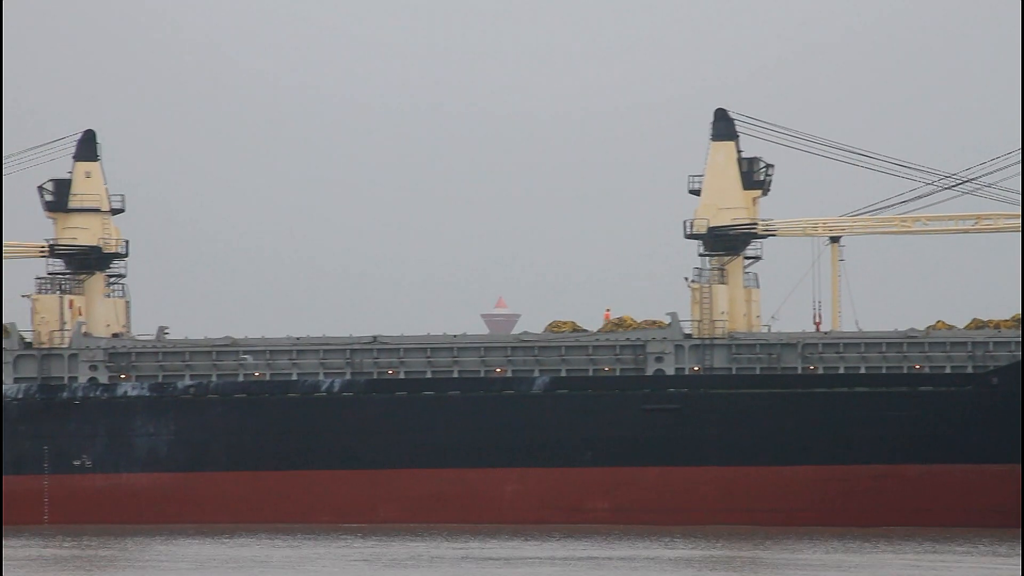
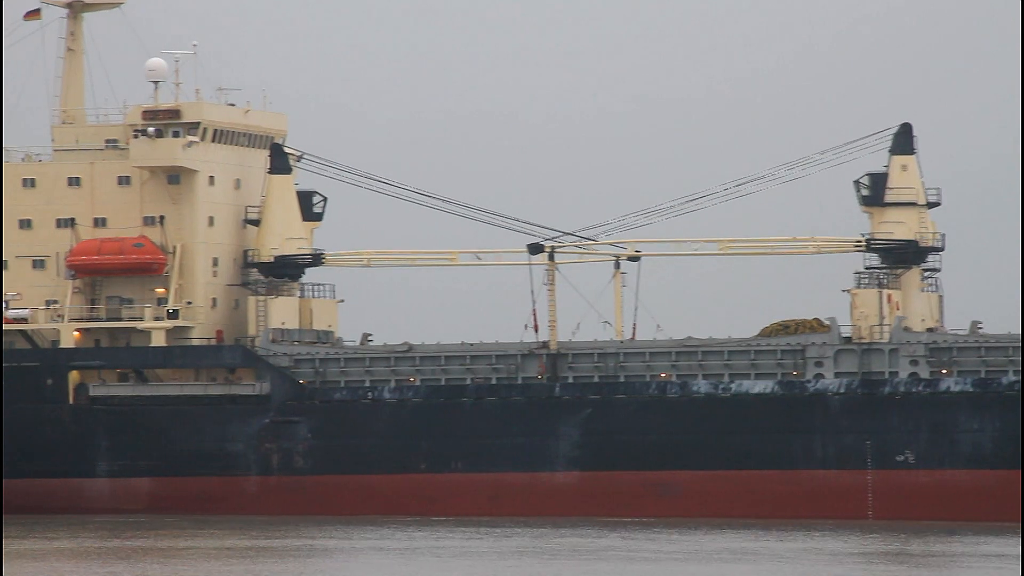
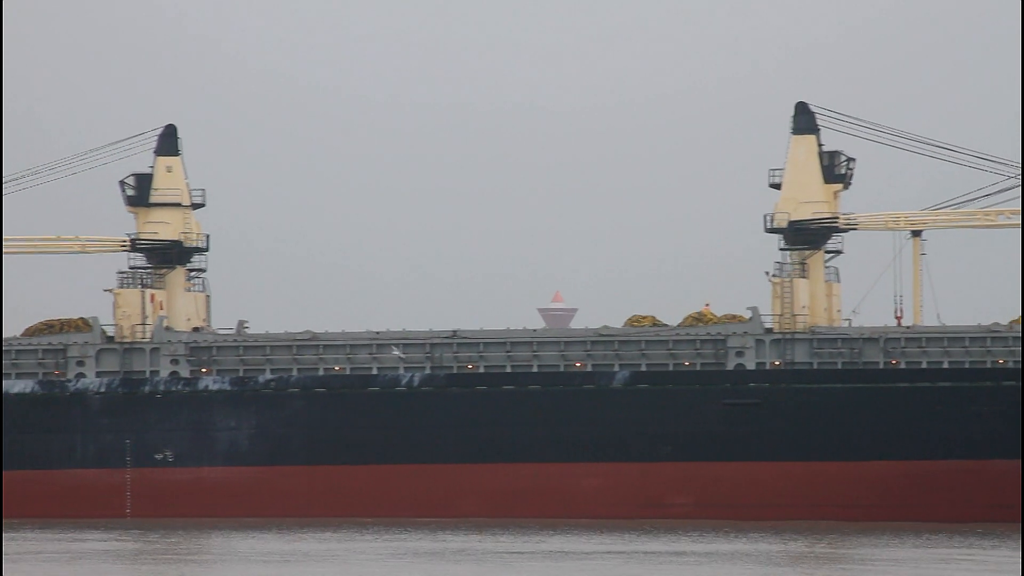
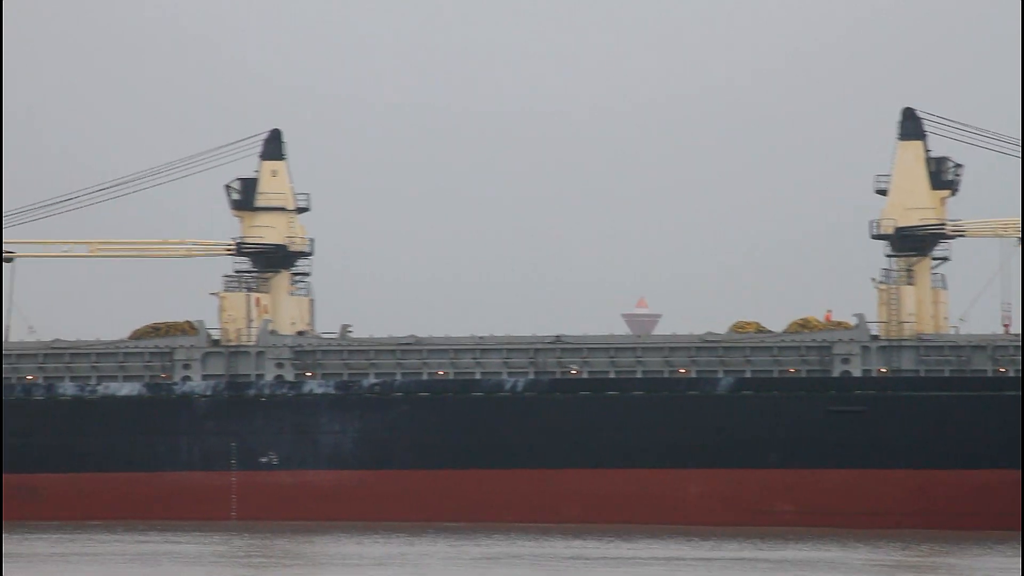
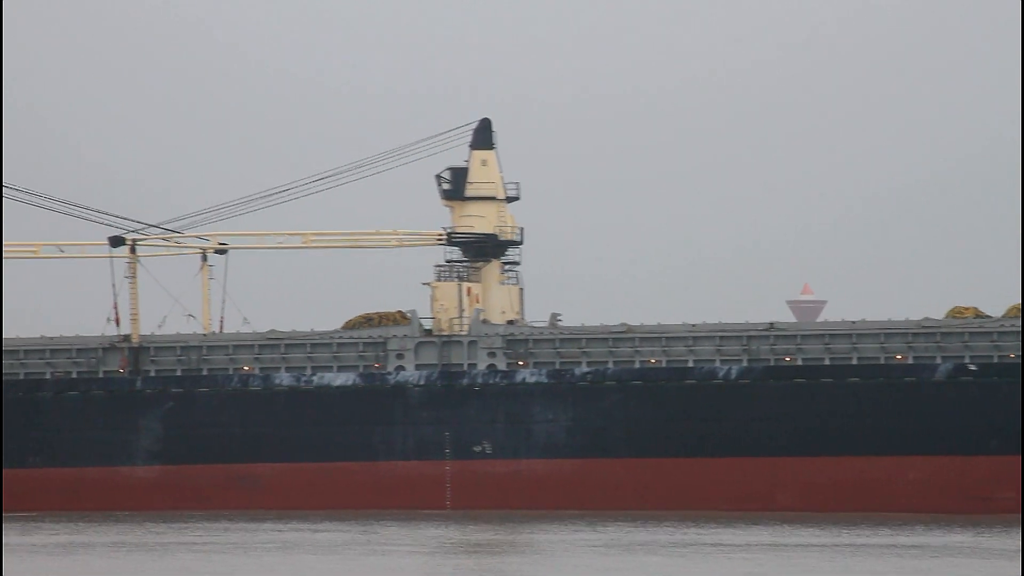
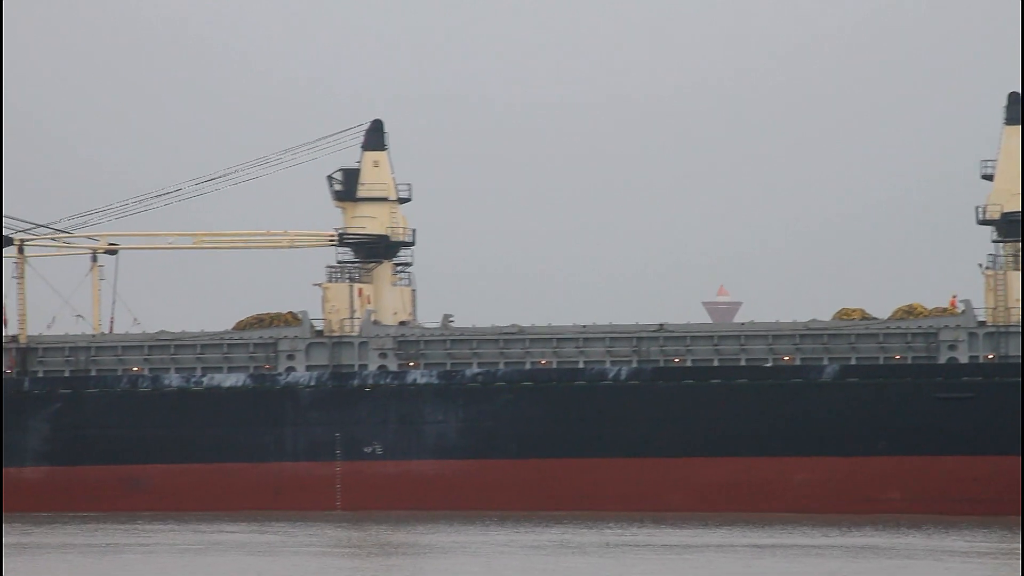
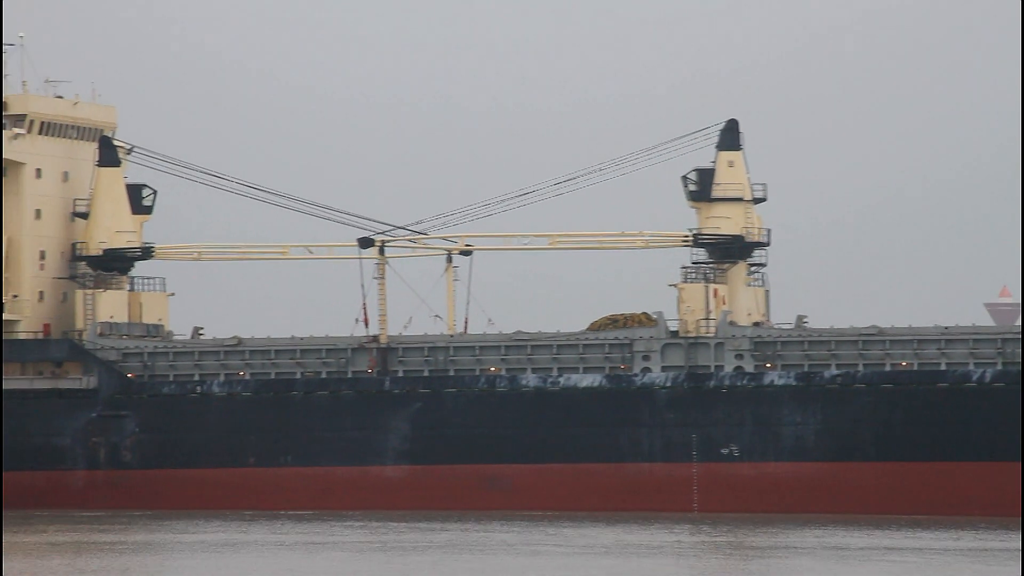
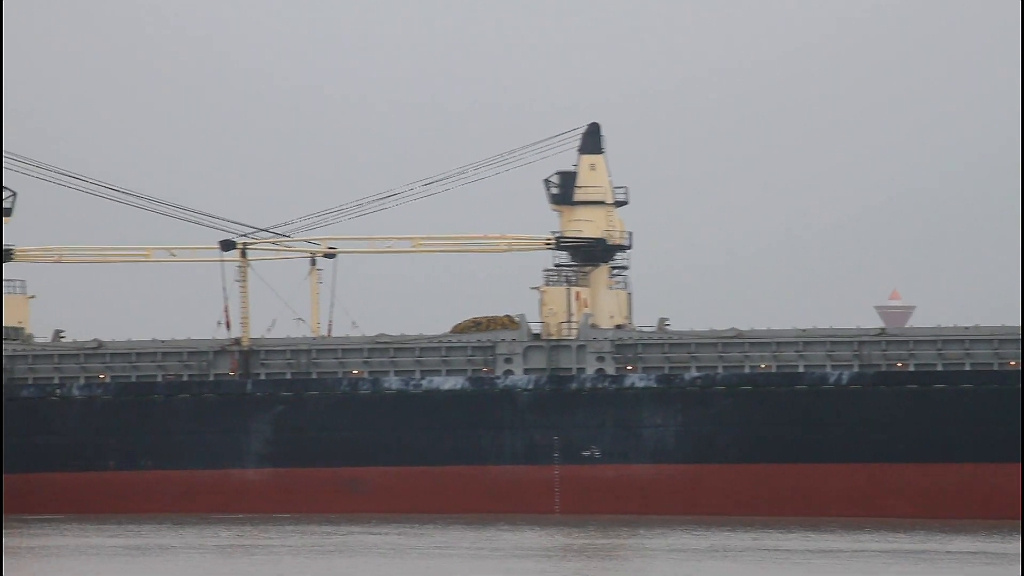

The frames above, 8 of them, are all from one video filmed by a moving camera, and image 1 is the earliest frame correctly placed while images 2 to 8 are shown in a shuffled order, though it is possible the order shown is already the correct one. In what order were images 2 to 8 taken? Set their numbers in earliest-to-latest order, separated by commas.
3, 4, 6, 5, 8, 7, 2
